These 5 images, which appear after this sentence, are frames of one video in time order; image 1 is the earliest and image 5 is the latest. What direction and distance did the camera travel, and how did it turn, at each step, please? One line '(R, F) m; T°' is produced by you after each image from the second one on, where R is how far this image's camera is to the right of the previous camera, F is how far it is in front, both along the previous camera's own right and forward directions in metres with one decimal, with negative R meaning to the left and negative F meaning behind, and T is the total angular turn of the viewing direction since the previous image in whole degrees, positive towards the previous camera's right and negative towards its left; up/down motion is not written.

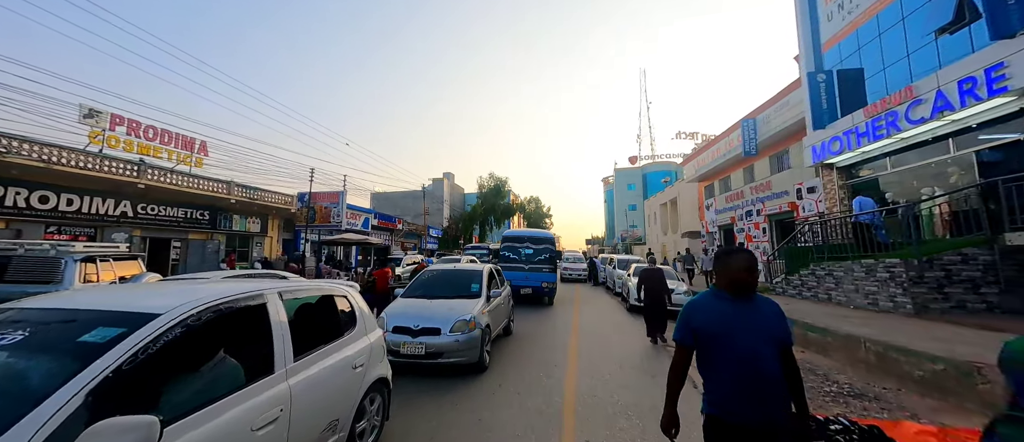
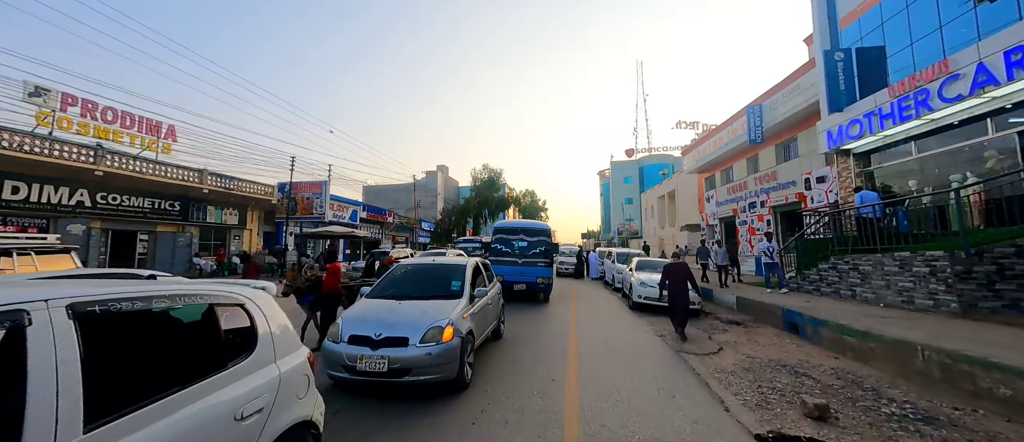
(+0.1, +1.1) m; +1°
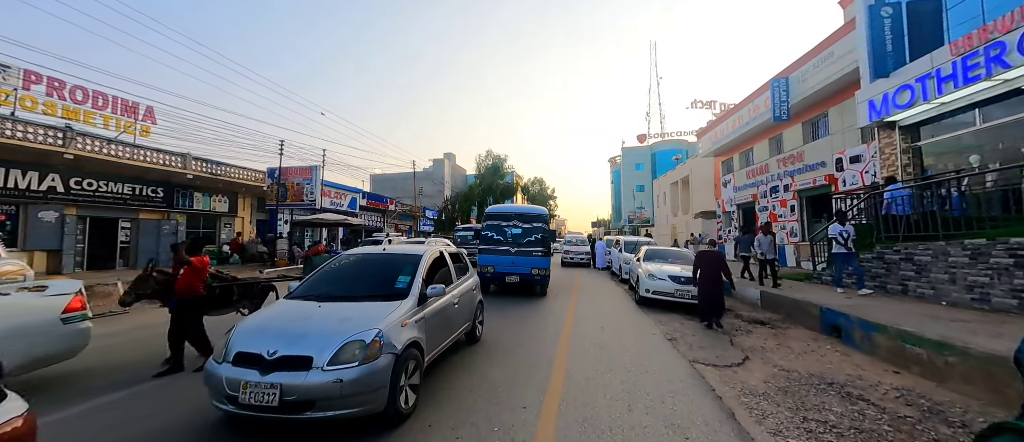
(+0.6, +1.3) m; -2°
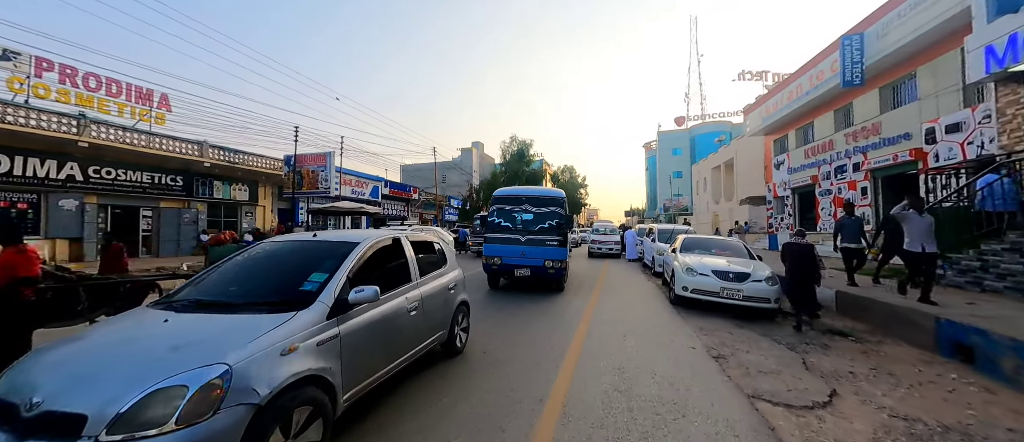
(+0.6, +1.5) m; -5°
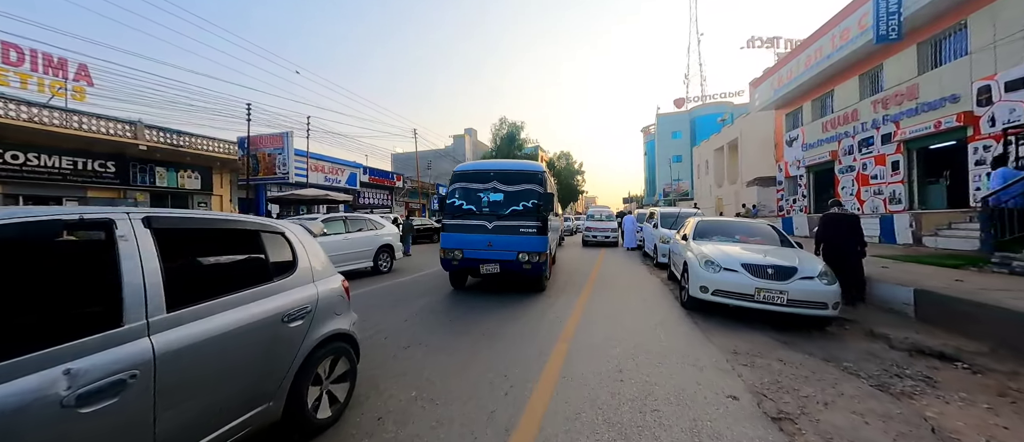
(+0.8, +2.1) m; 0°
